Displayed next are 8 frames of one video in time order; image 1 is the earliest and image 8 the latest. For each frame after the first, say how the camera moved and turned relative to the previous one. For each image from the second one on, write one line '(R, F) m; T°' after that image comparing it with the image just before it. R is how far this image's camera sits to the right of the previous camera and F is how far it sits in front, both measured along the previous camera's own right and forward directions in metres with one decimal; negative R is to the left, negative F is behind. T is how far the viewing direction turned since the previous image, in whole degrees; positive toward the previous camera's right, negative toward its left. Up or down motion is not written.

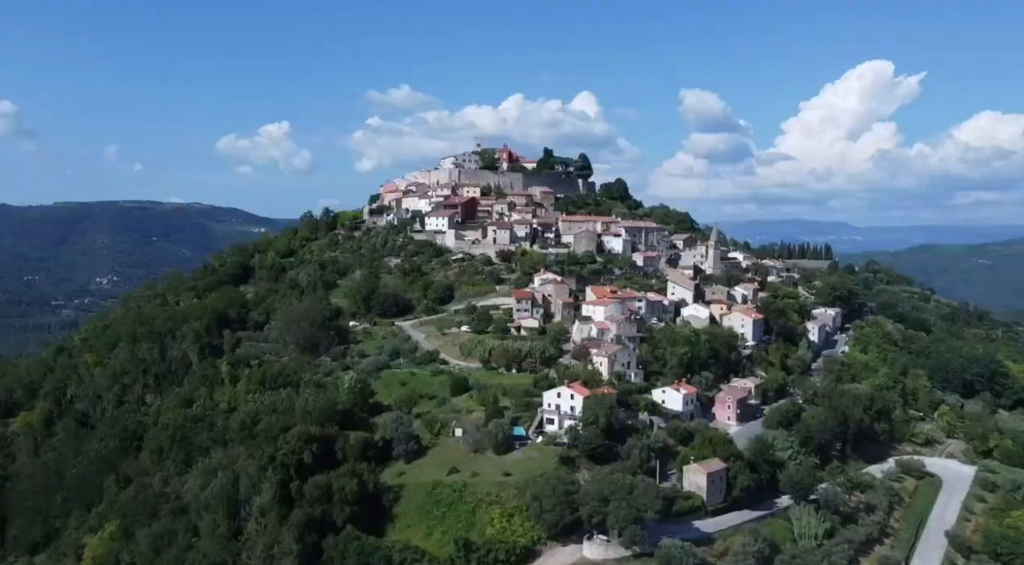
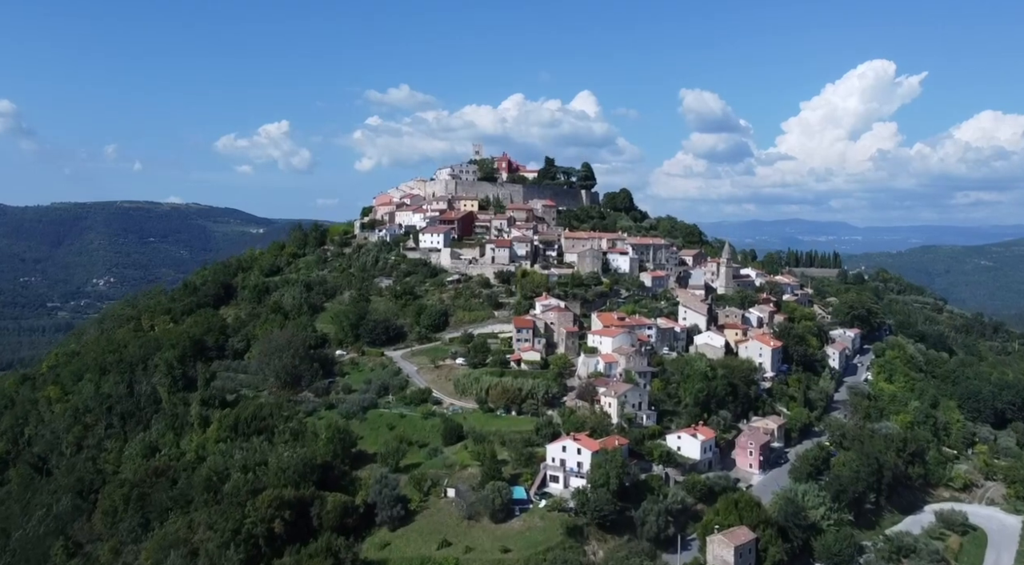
(0.0, +3.7) m; 0°
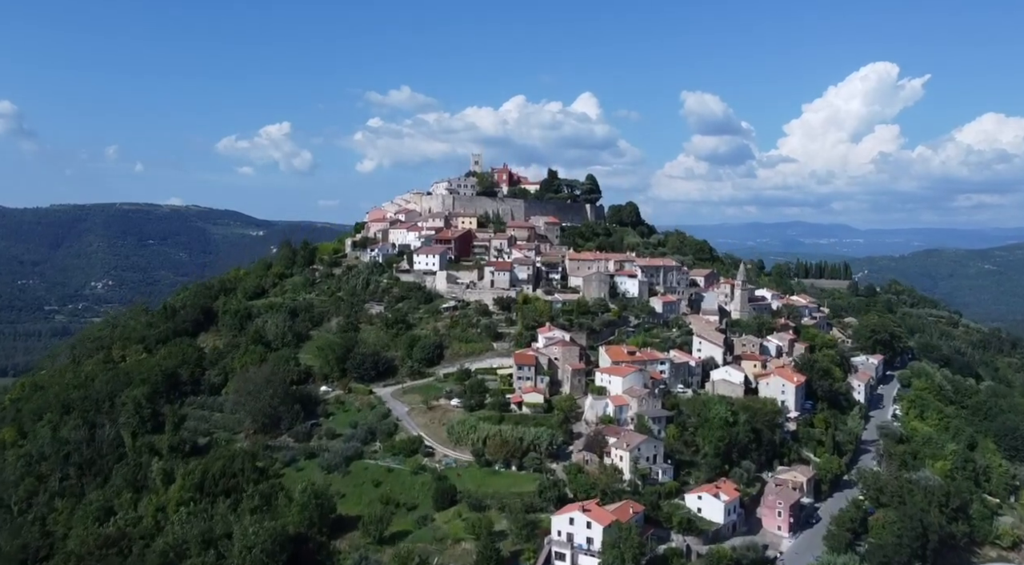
(0.0, +3.8) m; 0°
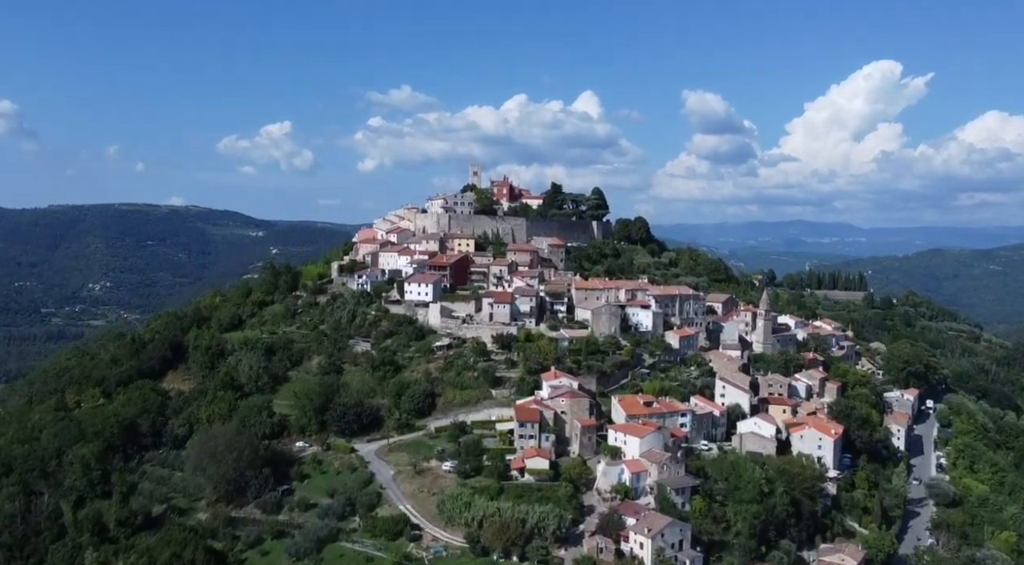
(0.0, +4.9) m; 0°
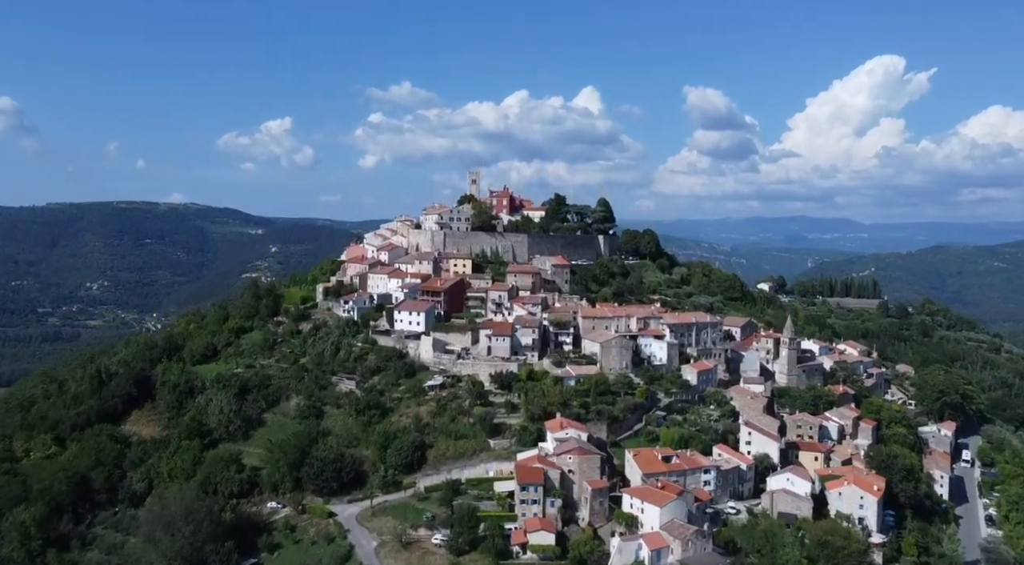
(0.0, +4.4) m; 0°
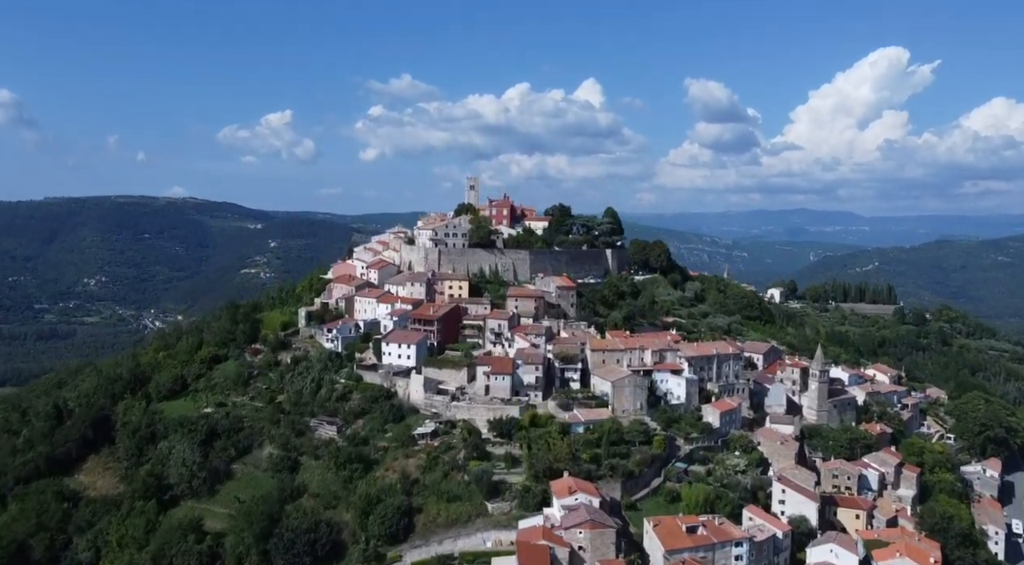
(0.0, +4.5) m; 0°
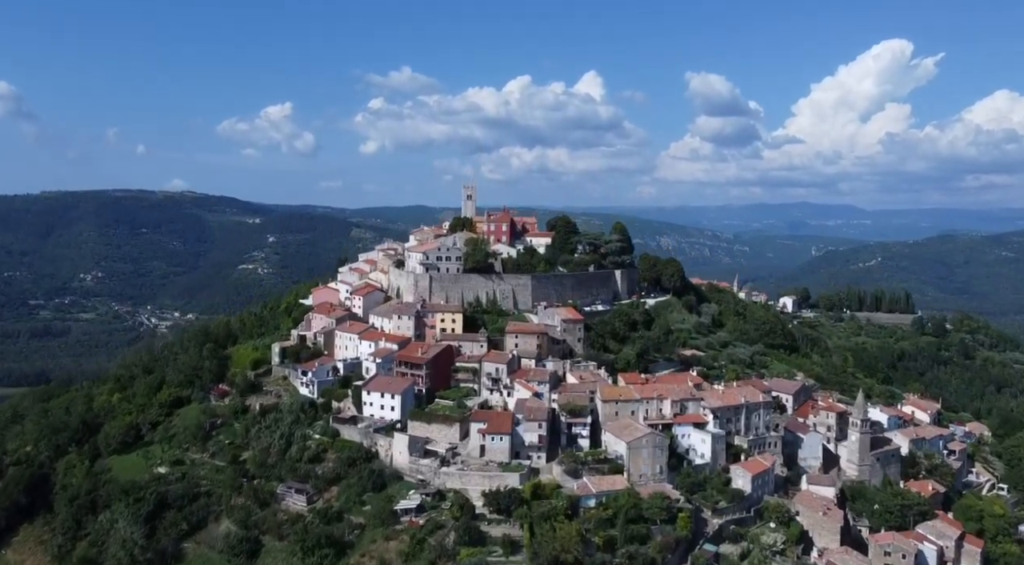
(0.0, +5.1) m; 0°
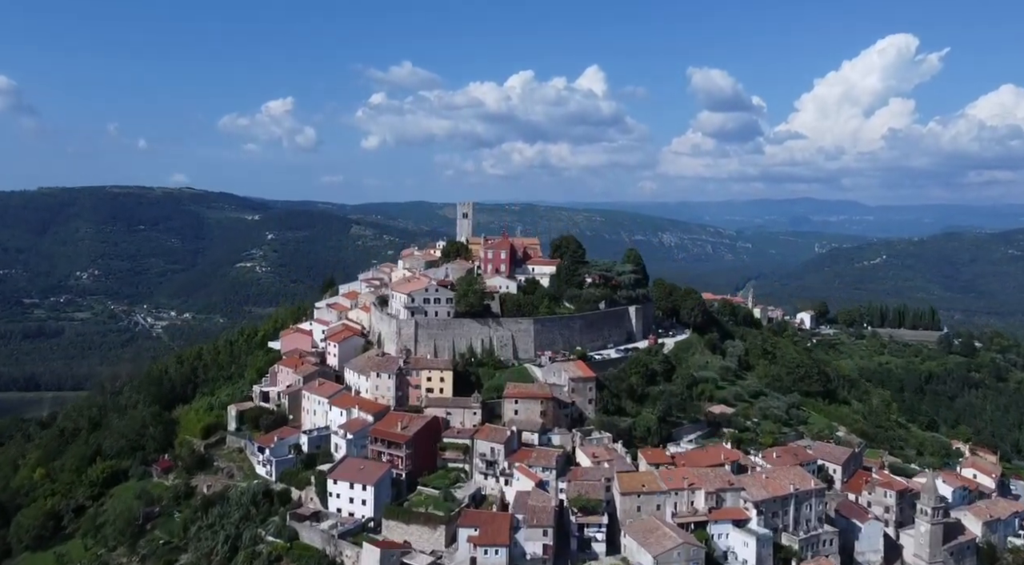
(+0.1, +6.3) m; 0°
